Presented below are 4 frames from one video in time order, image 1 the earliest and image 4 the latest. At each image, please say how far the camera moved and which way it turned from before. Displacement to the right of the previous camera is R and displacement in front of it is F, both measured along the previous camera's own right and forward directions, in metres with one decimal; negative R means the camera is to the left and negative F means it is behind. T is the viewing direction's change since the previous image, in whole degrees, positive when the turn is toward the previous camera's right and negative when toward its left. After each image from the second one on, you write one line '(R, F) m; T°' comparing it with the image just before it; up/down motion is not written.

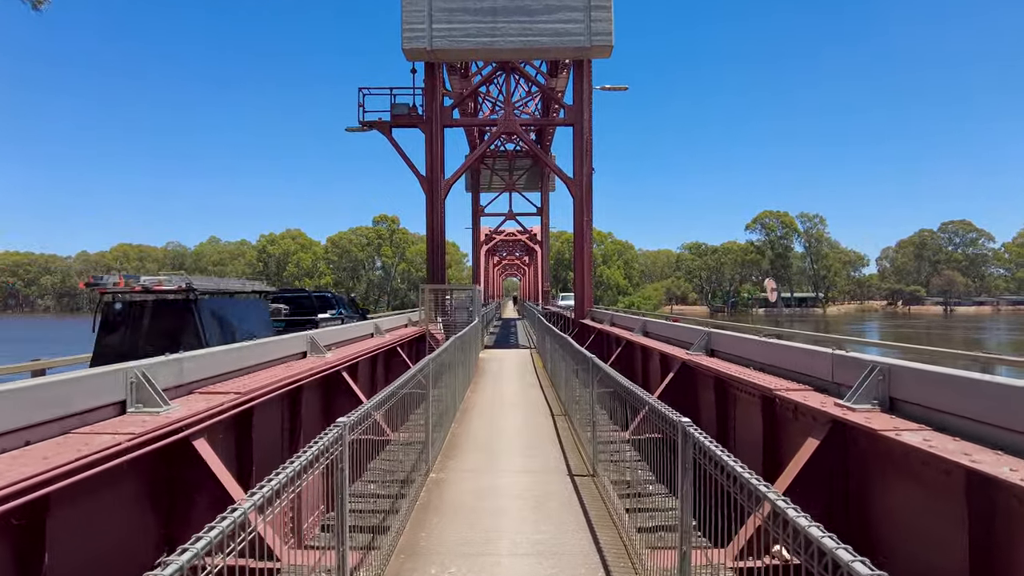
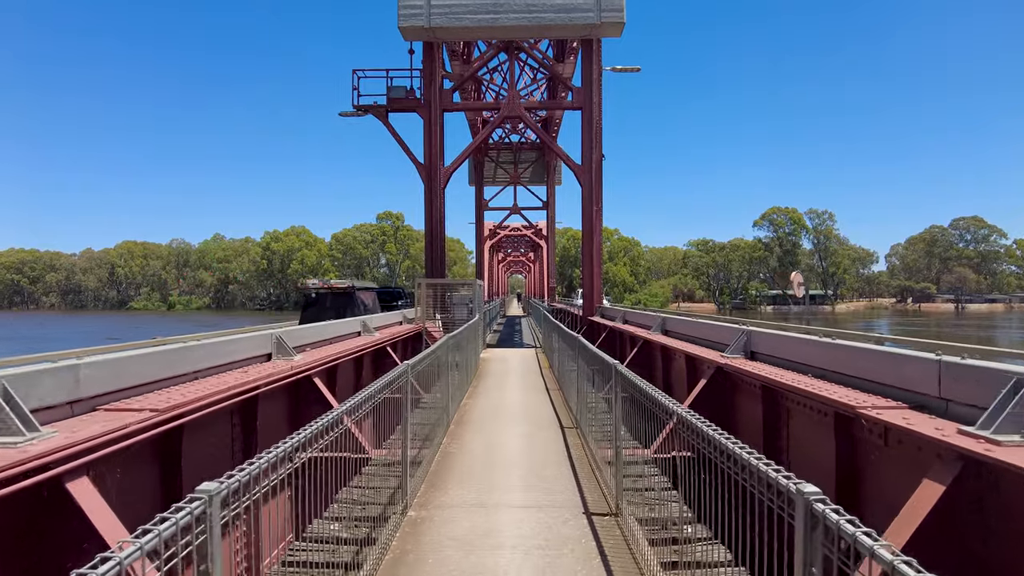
(0.0, +1.3) m; -1°
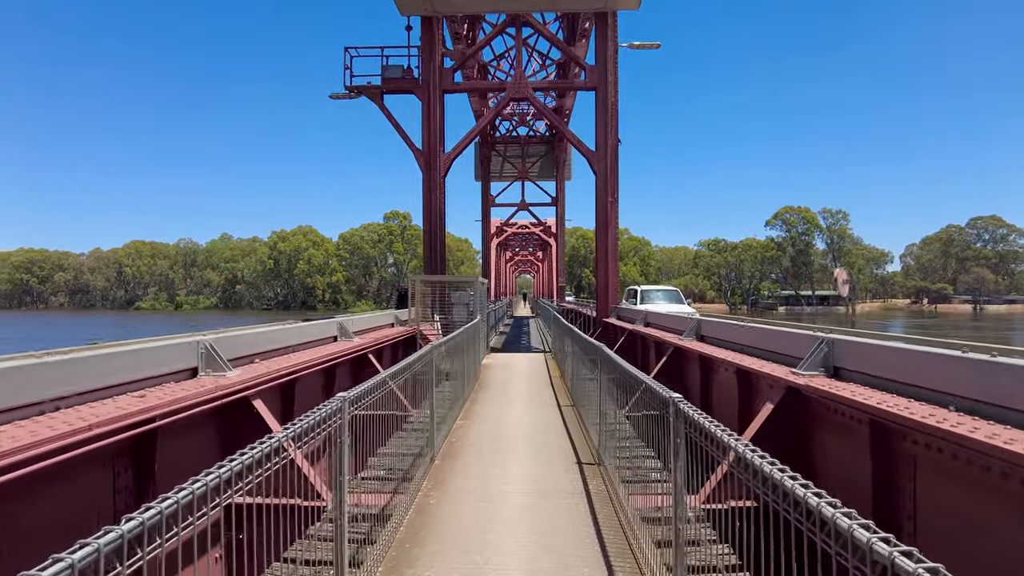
(+0.1, +1.7) m; -1°
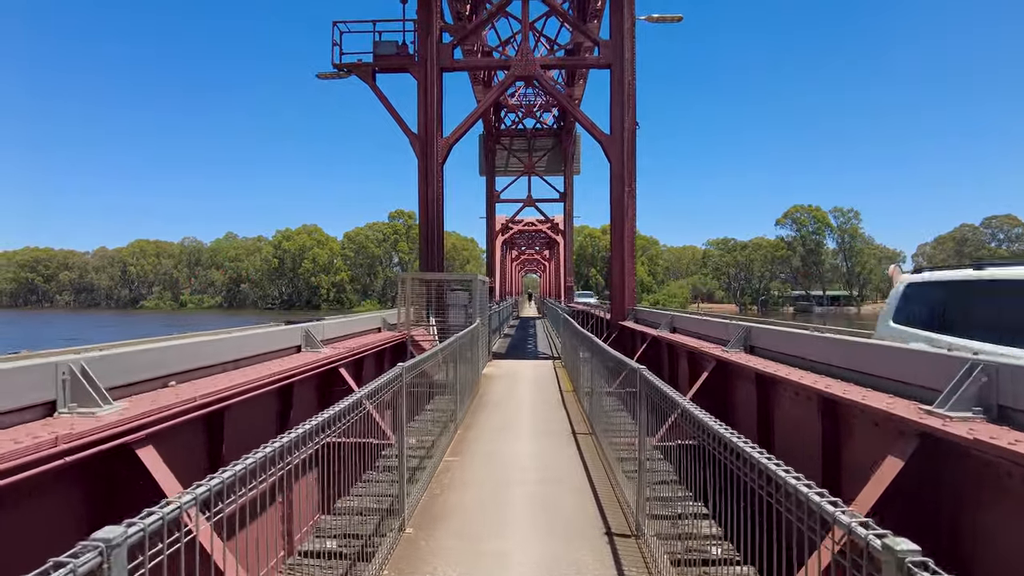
(0.0, +1.7) m; -1°
